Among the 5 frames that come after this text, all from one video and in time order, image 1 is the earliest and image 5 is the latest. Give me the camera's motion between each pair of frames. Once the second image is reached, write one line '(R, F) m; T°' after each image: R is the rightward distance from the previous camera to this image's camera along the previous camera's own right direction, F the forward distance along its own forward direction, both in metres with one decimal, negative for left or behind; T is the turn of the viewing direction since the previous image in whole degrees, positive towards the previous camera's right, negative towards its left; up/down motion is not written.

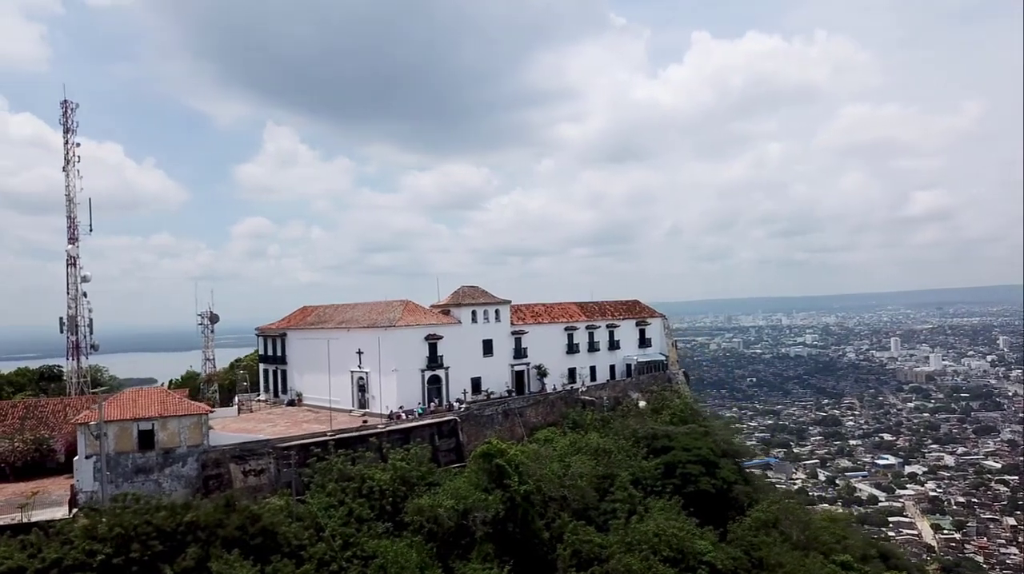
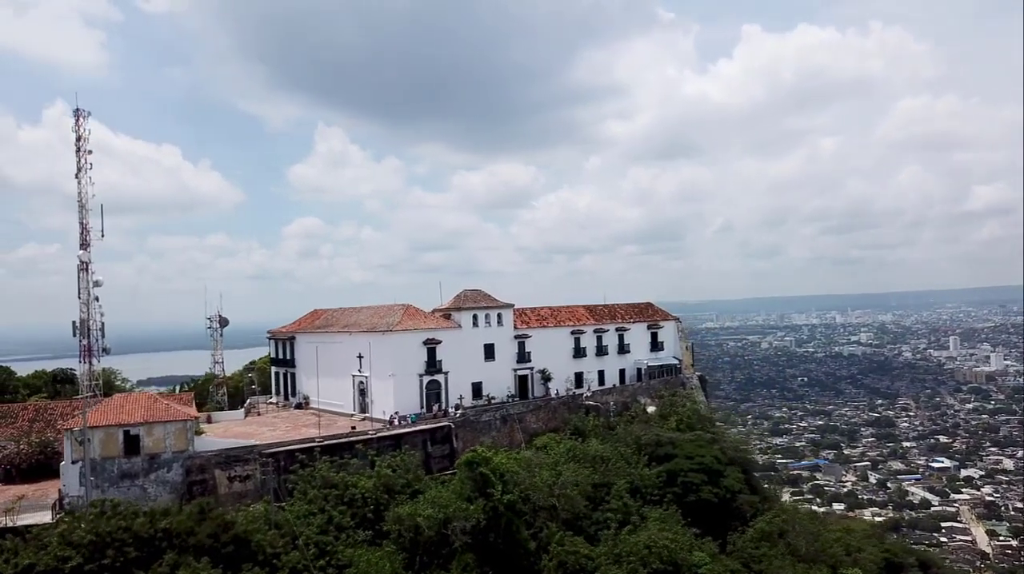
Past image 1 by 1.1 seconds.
(+1.6, +0.4) m; -3°
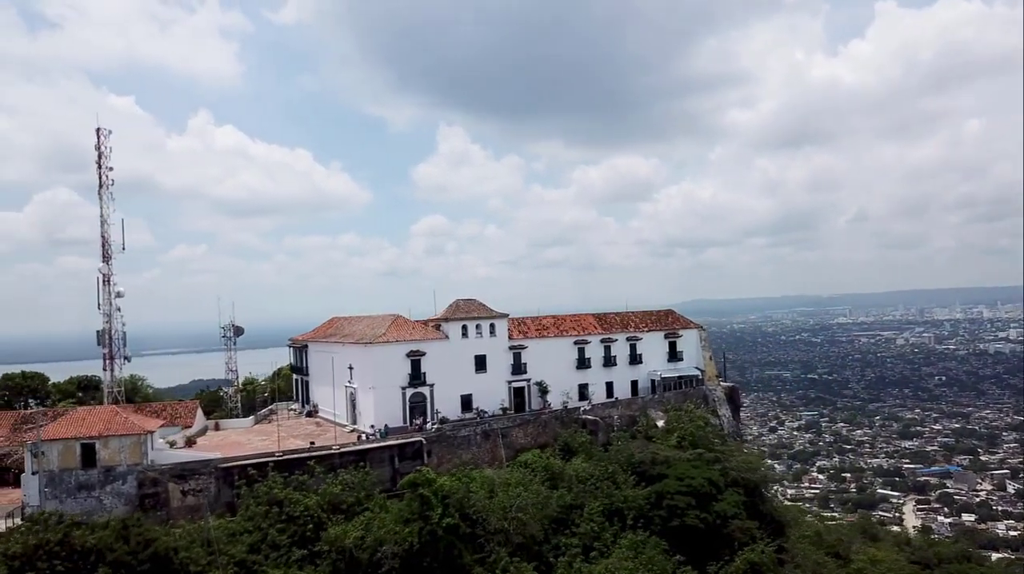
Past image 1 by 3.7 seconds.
(+4.2, +1.2) m; -8°
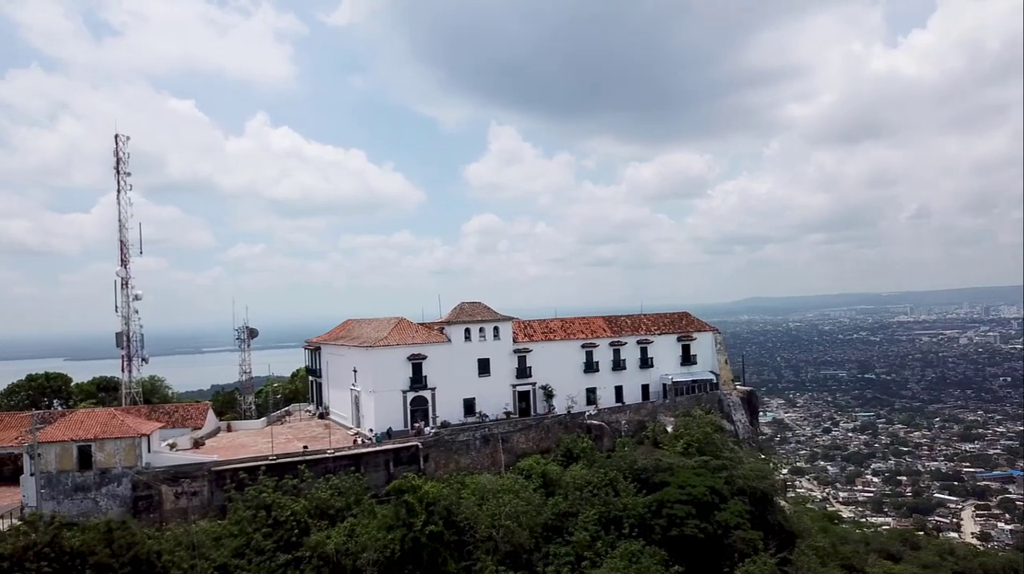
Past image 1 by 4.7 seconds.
(+1.6, +0.3) m; -4°
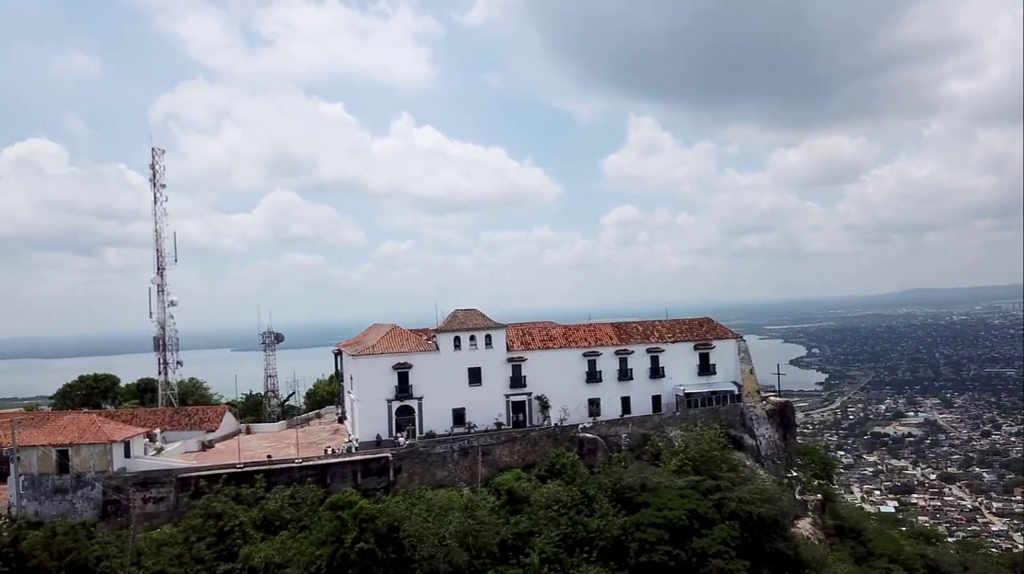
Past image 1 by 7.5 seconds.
(+4.7, +1.2) m; -10°
